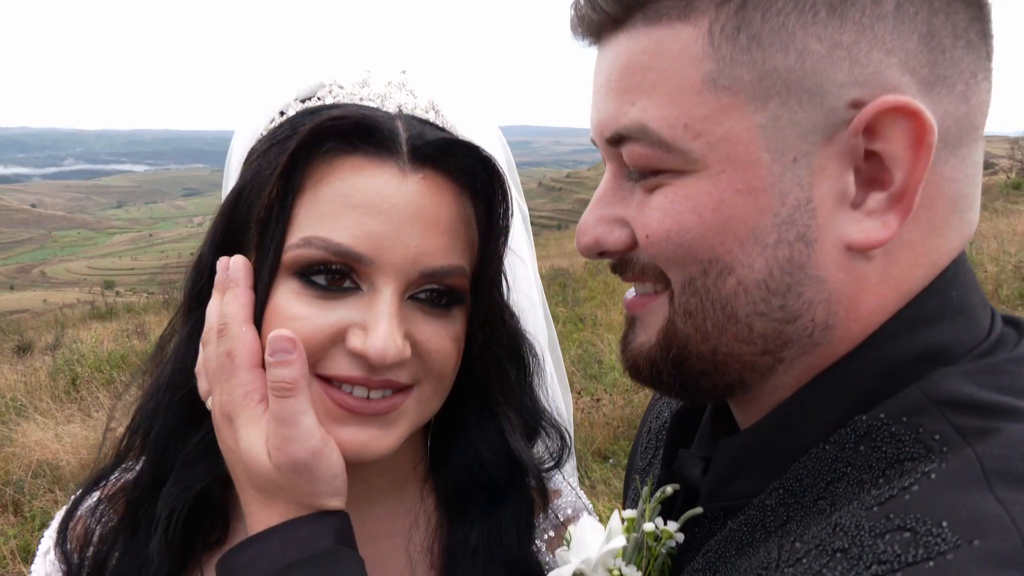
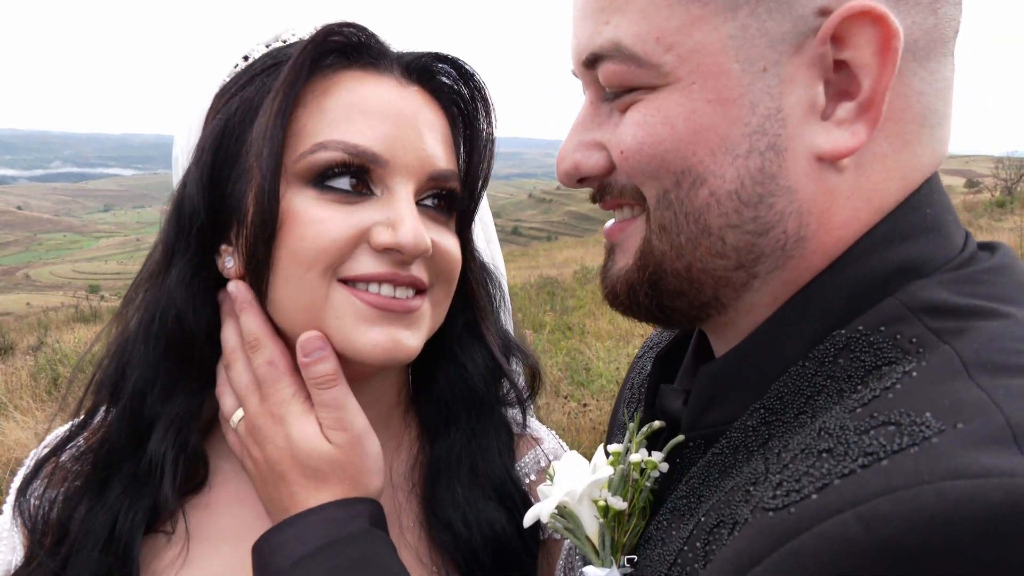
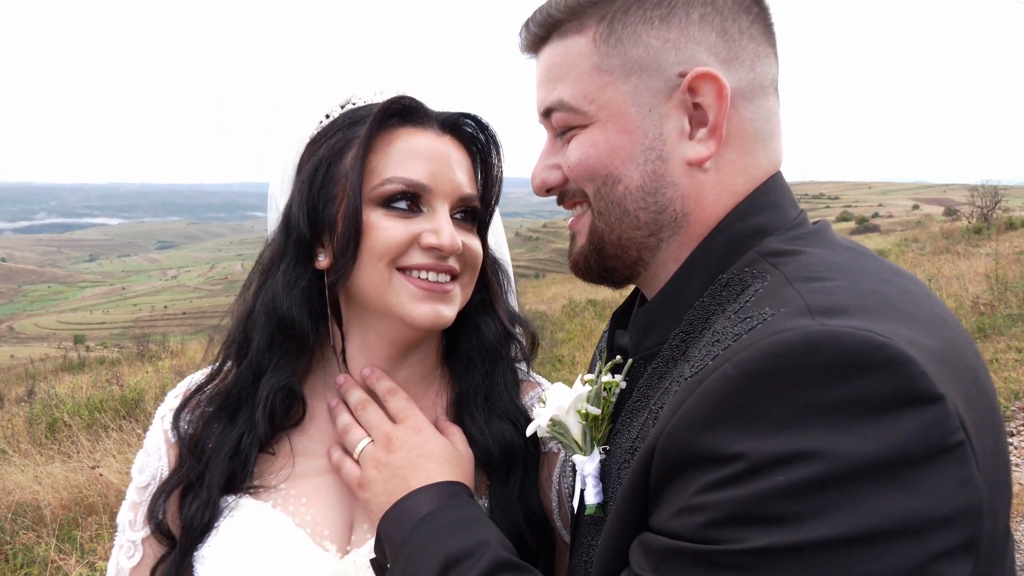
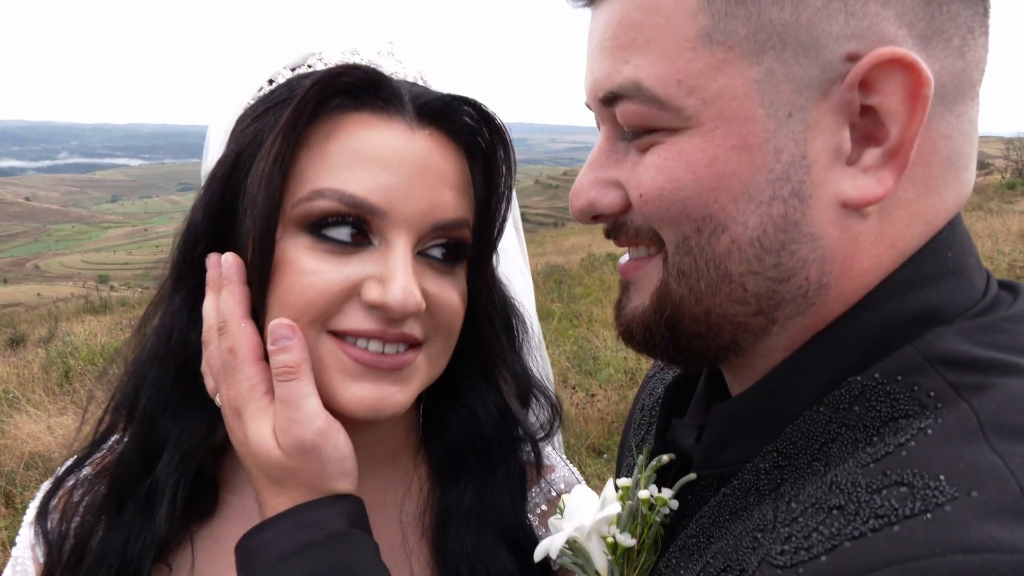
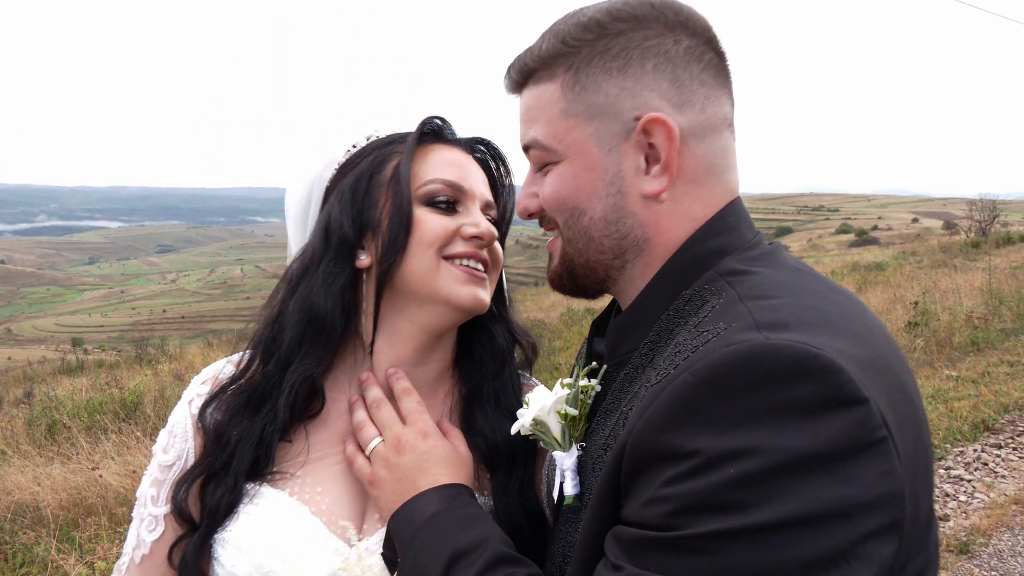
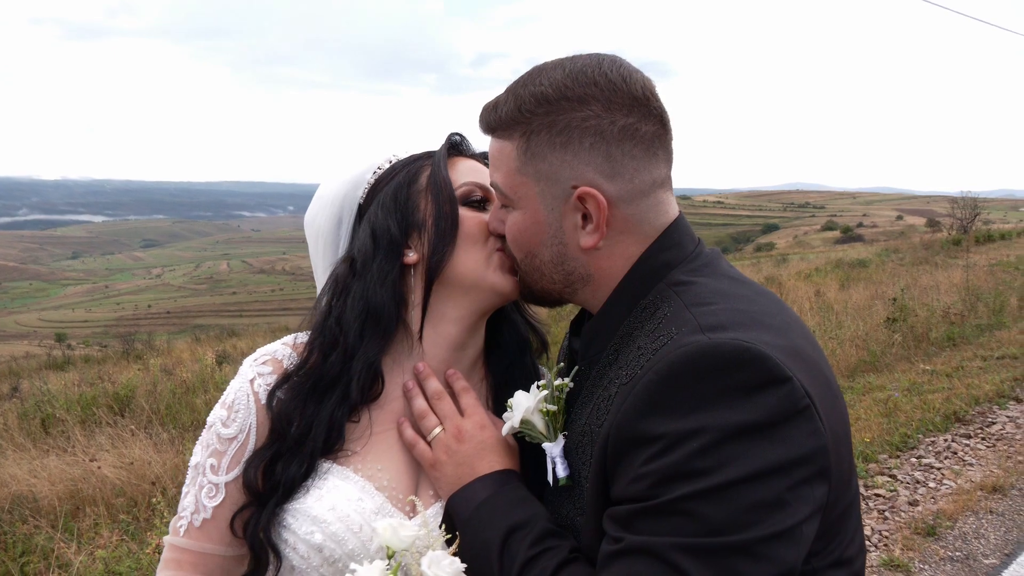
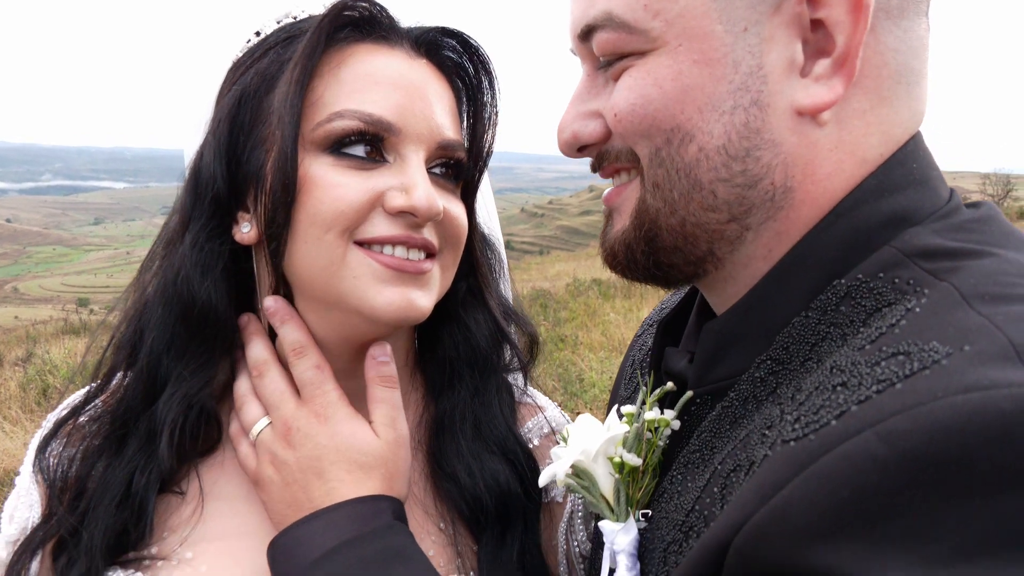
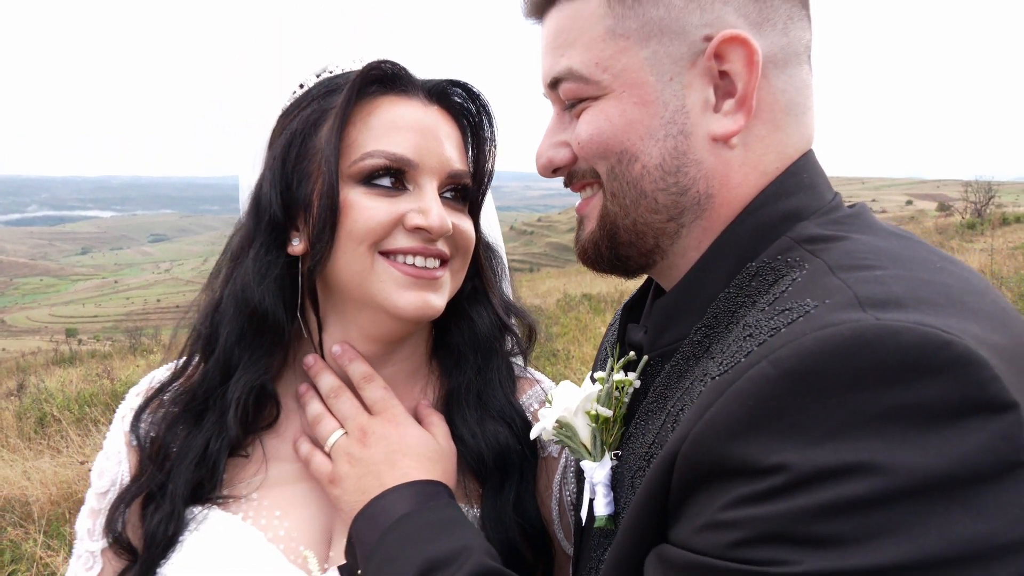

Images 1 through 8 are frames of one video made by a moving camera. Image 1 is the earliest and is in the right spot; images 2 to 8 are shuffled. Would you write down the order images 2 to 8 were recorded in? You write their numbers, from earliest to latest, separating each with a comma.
4, 2, 7, 8, 3, 5, 6
